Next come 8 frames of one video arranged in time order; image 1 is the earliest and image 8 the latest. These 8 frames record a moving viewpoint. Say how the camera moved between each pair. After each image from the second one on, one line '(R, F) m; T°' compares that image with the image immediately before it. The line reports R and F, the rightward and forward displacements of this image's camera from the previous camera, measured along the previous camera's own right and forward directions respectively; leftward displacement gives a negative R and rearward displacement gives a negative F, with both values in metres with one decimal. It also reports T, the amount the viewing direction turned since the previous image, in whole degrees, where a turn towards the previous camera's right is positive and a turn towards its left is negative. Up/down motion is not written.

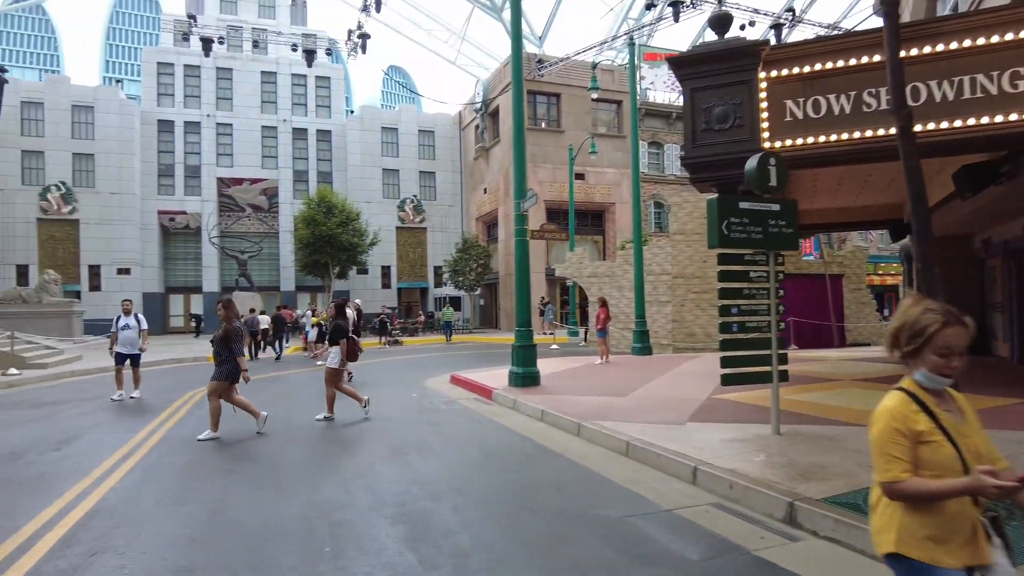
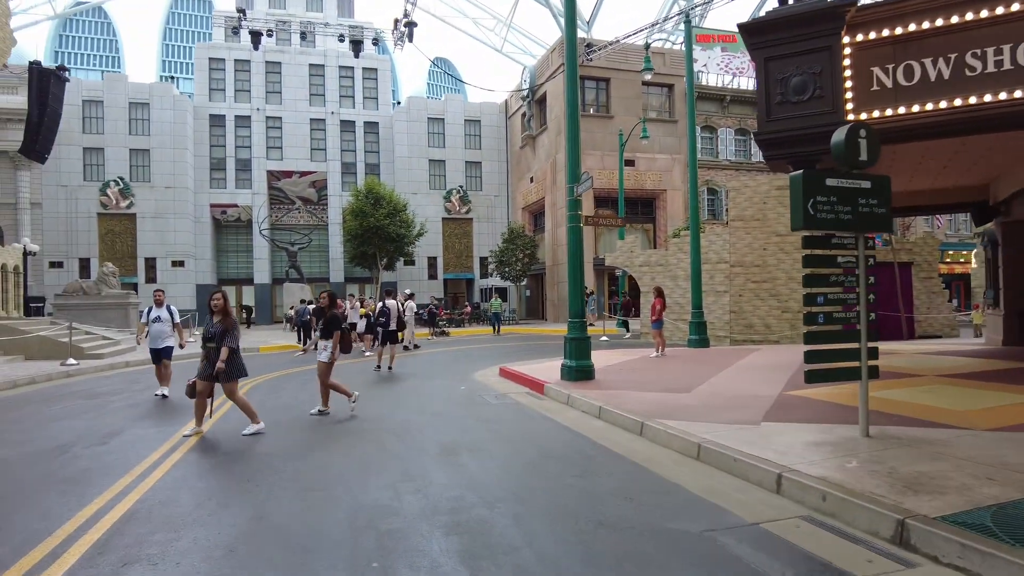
(-0.1, +0.5) m; -4°
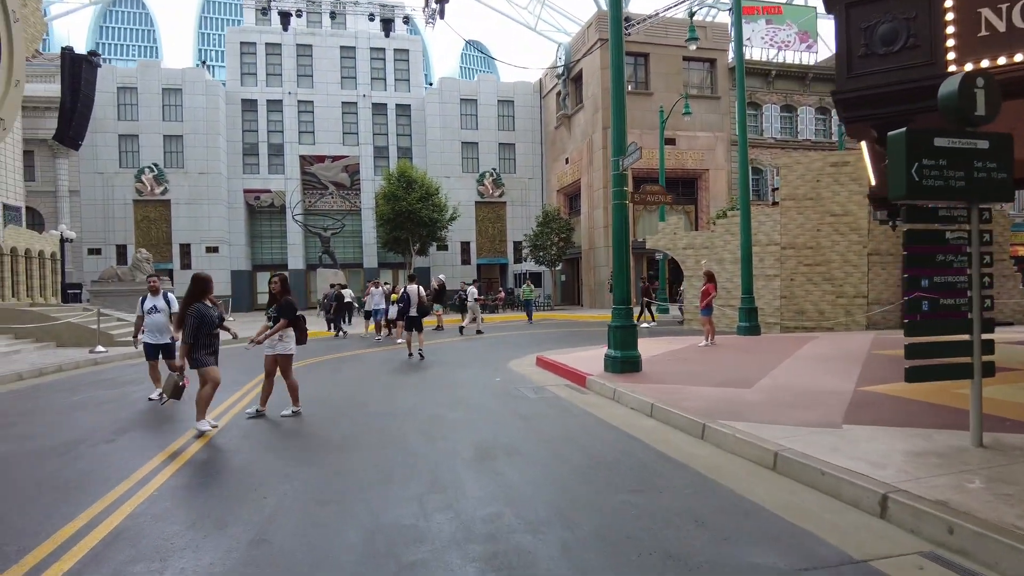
(-0.1, +0.8) m; -3°
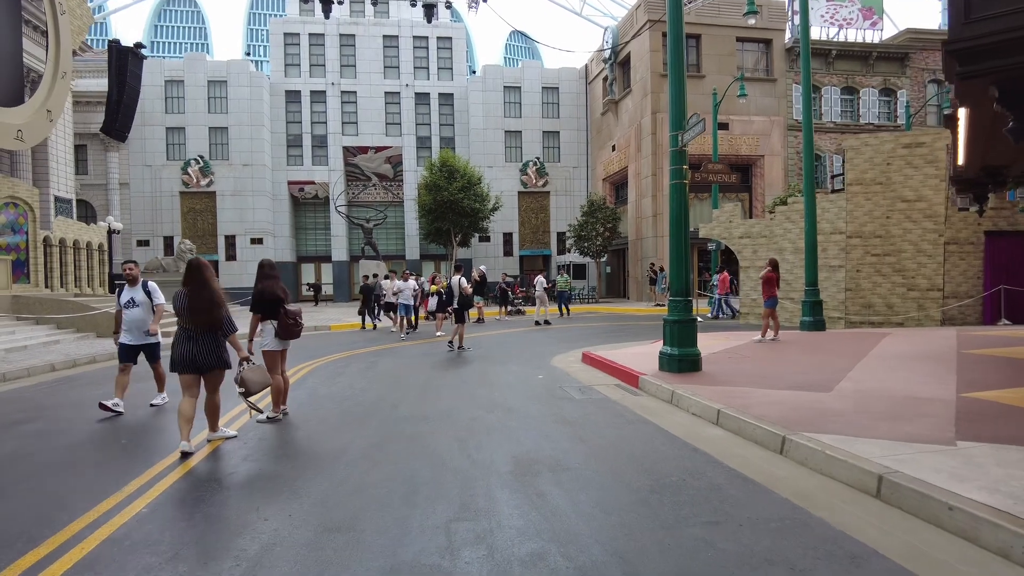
(0.0, +0.8) m; -4°
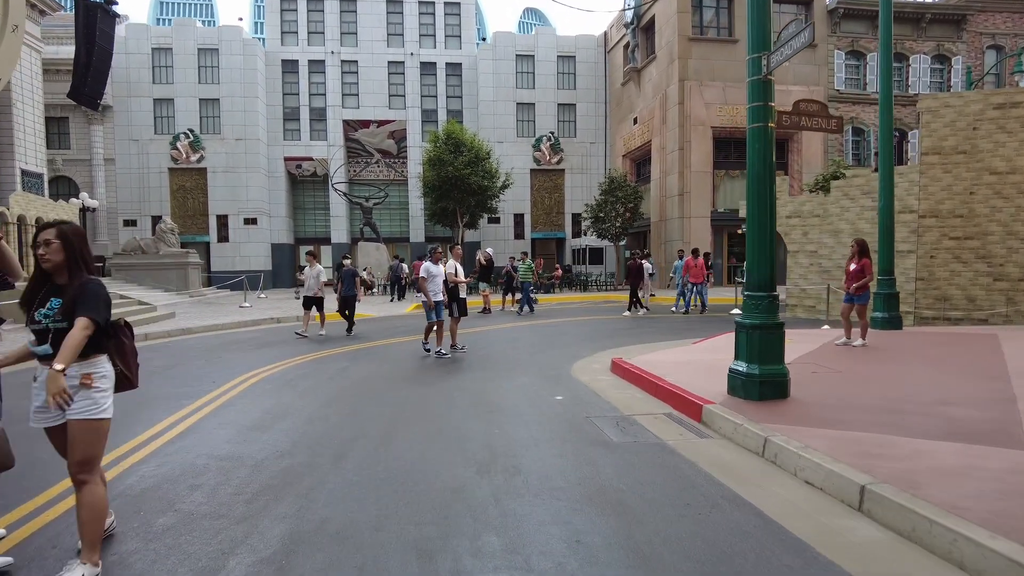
(0.0, +2.4) m; -1°
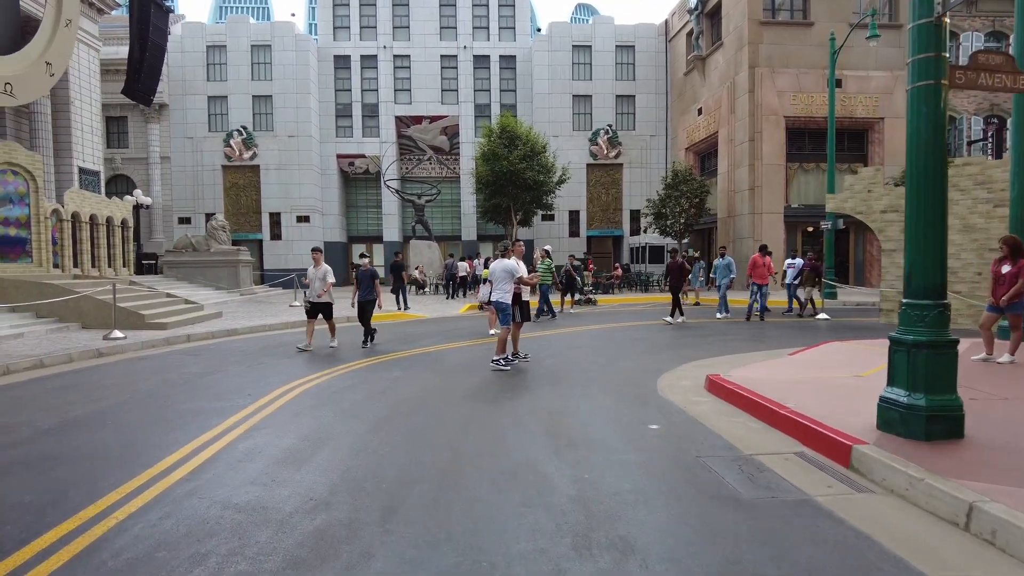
(-0.3, +1.1) m; -4°
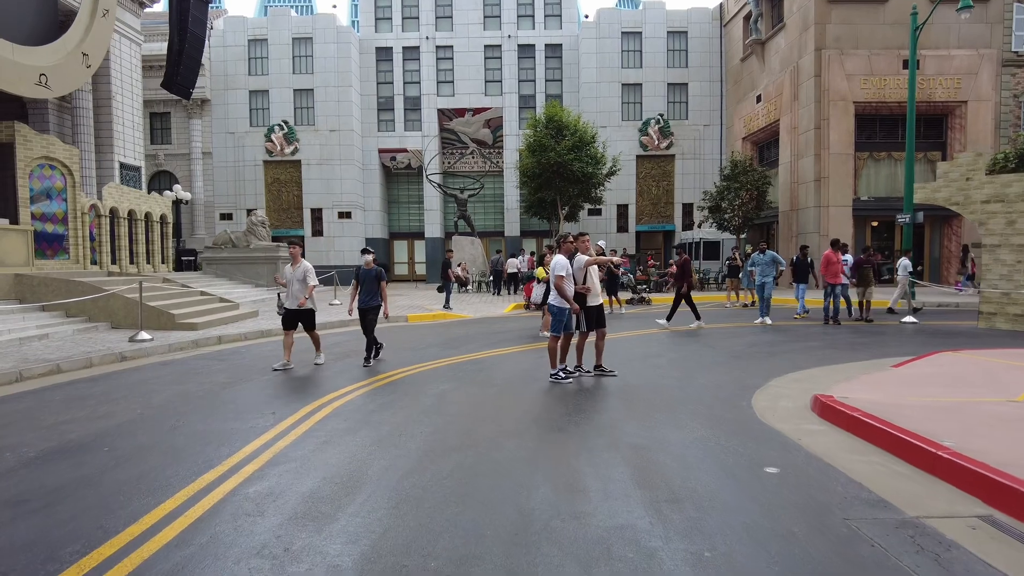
(-0.2, +1.1) m; -3°
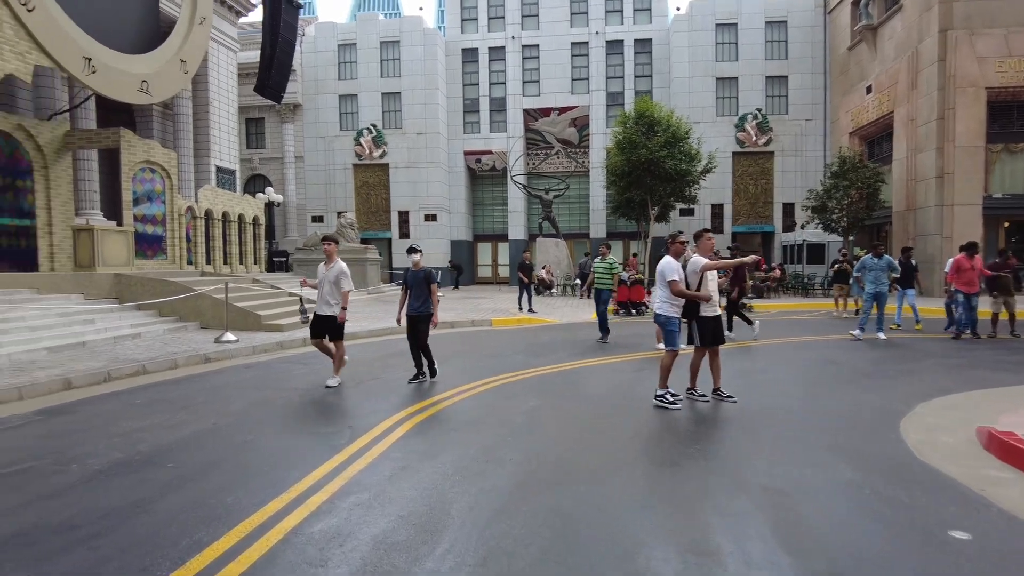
(-0.2, +0.7) m; -7°
